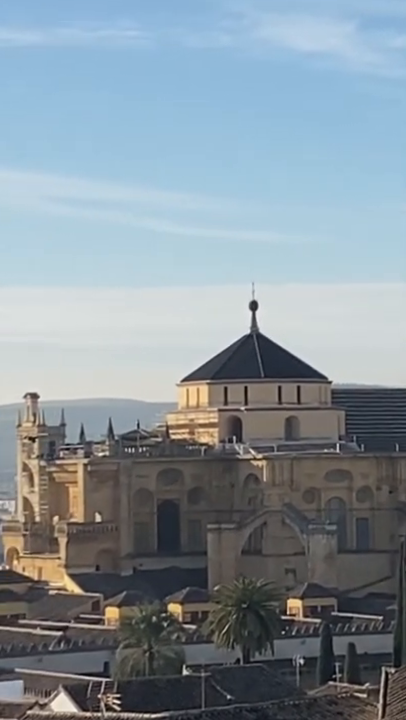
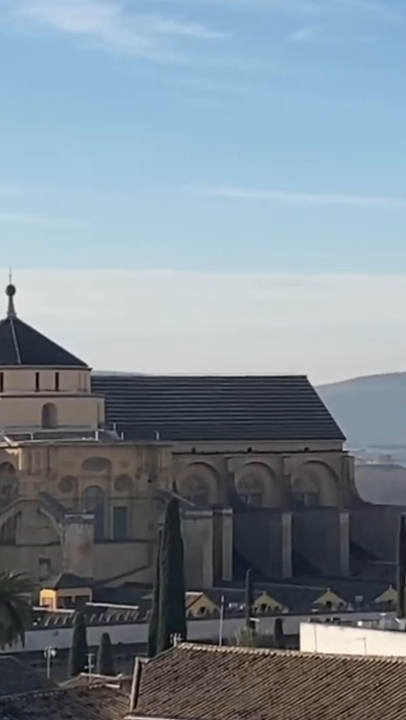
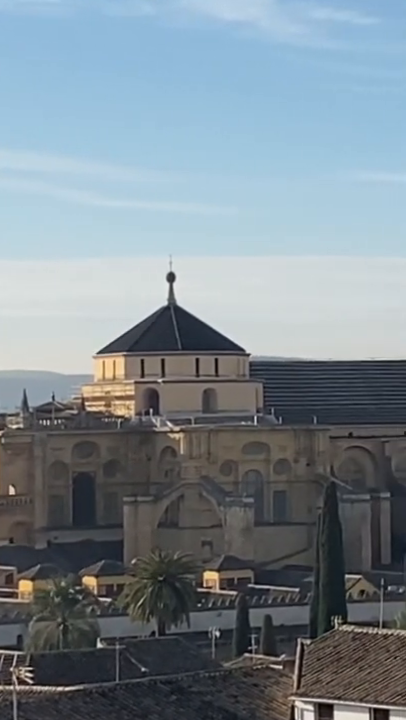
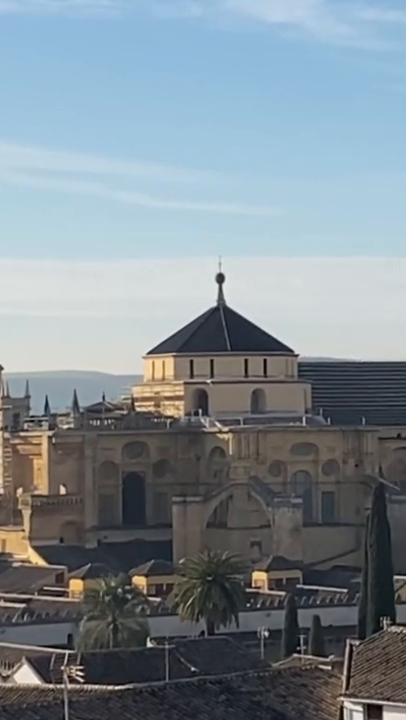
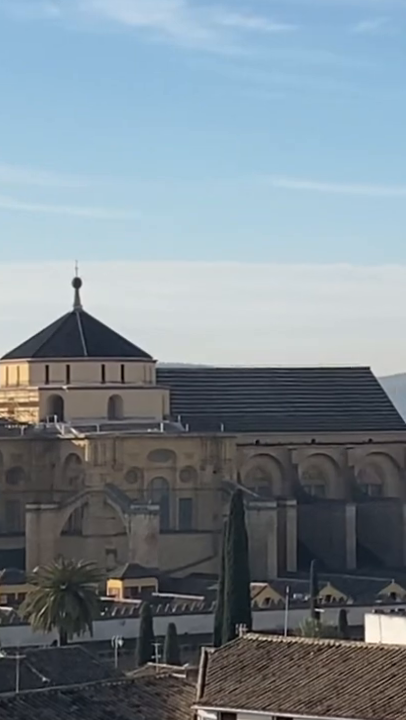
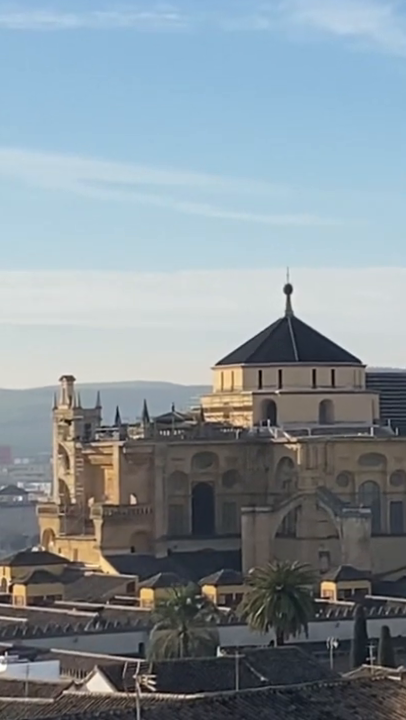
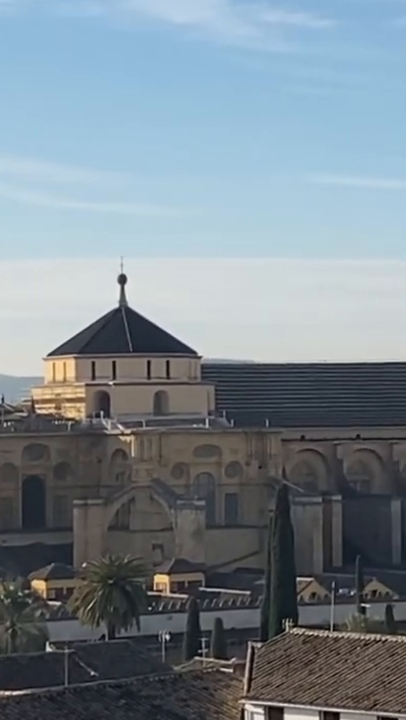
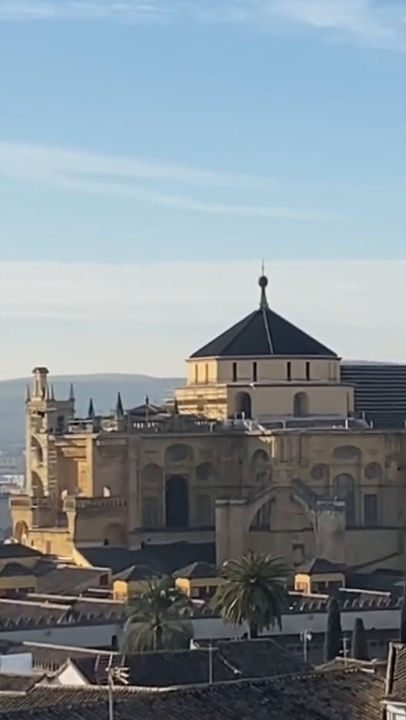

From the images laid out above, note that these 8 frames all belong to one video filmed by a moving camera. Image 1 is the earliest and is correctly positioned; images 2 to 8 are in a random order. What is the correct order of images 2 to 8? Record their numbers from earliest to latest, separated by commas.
6, 8, 4, 3, 7, 5, 2
